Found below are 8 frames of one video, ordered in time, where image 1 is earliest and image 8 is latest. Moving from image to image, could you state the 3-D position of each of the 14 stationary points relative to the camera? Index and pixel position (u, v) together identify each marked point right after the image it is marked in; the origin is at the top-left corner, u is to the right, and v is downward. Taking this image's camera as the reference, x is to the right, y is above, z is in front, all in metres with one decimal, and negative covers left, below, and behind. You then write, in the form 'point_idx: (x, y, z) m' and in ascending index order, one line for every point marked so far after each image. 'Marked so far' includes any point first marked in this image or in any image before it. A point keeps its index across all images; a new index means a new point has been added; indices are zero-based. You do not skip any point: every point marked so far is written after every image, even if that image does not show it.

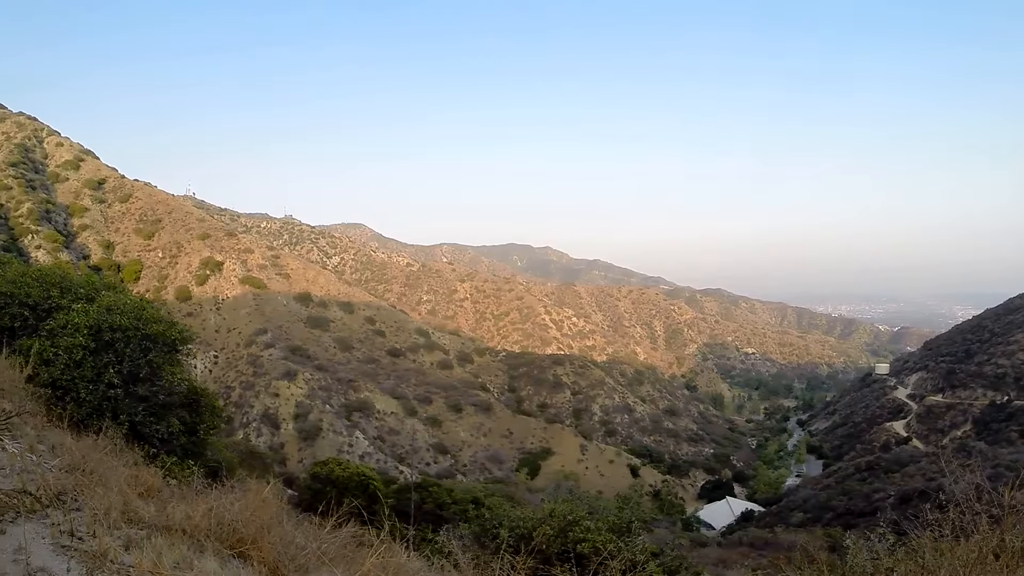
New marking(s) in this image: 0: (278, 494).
0: (-3.6, -3.2, +12.1) m
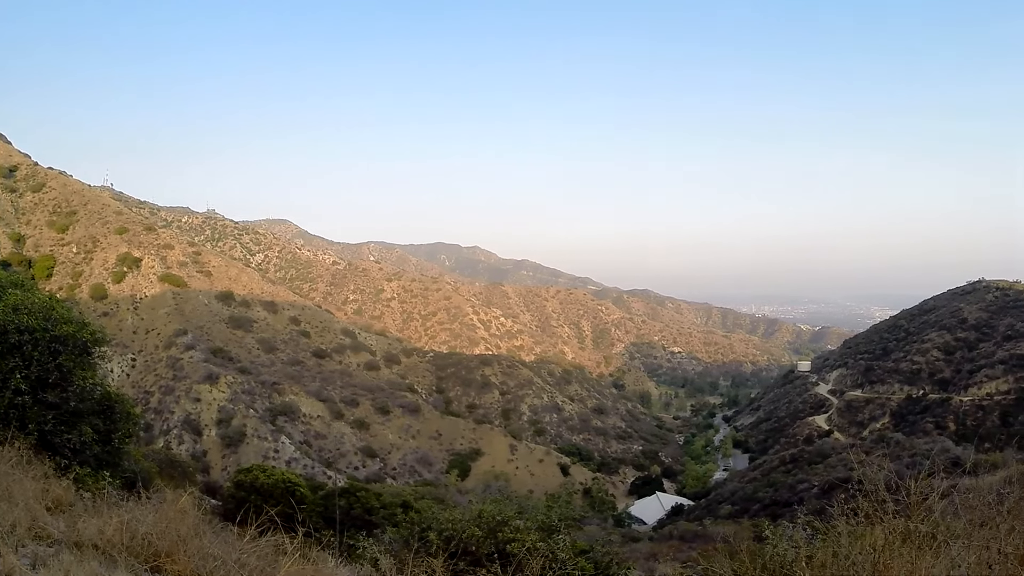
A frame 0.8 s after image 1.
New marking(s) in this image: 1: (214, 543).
0: (-4.6, -3.2, +11.6) m
1: (-3.4, -2.9, +9.2) m
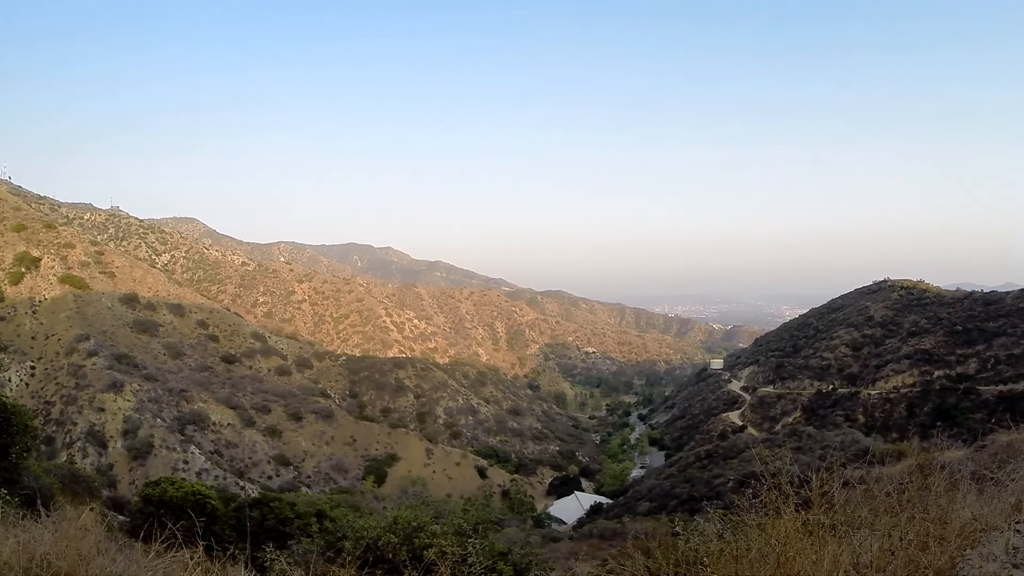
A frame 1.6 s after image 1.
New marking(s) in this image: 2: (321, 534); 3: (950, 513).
0: (-5.7, -3.3, +11.1) m
1: (-4.3, -3.0, +8.7) m
2: (-2.8, -3.6, +11.7) m
3: (+4.2, -2.2, +7.8) m
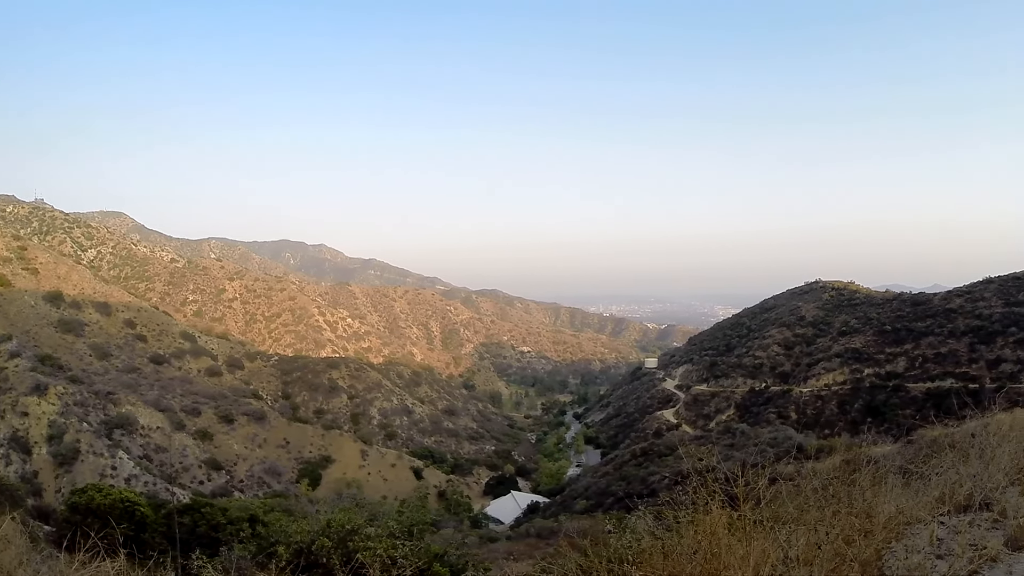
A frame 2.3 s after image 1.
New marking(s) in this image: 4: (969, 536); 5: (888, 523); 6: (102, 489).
0: (-6.6, -3.2, +10.6) m
1: (-5.1, -3.0, +8.4) m
2: (-3.7, -3.6, +11.4) m
3: (+3.5, -2.2, +7.9) m
4: (+4.4, -2.4, +7.7) m
5: (+3.5, -2.3, +7.7) m
6: (-6.6, -3.2, +12.9) m
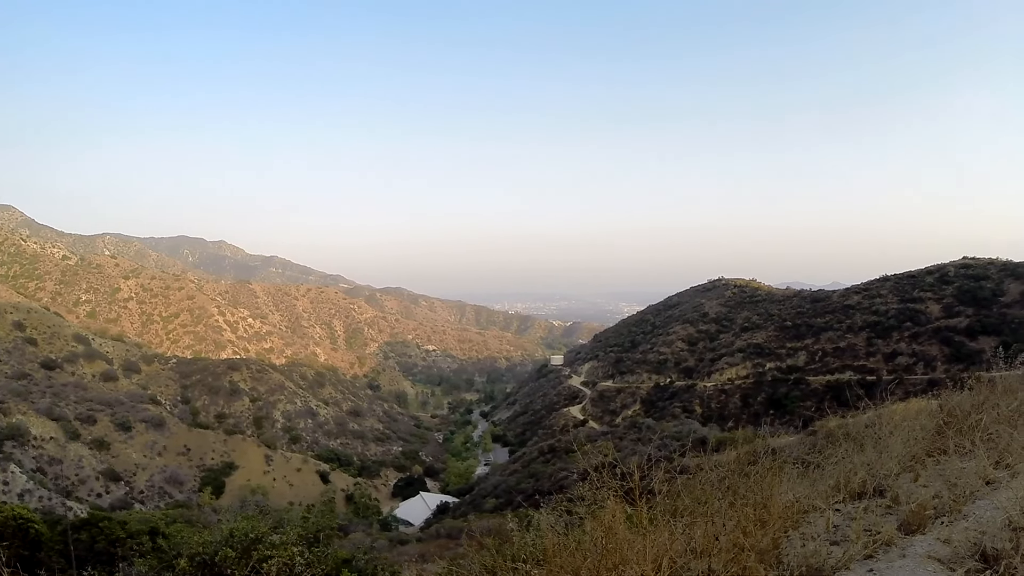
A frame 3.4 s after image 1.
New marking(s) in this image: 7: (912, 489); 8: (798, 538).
0: (-7.7, -3.3, +9.9) m
1: (-6.0, -3.0, +7.8) m
2: (-4.9, -3.6, +11.0) m
3: (+2.6, -2.1, +8.1) m
4: (+3.5, -2.4, +8.0) m
5: (+2.6, -2.2, +7.8) m
6: (-8.0, -3.3, +12.2) m
7: (+4.1, -2.1, +8.4) m
8: (+2.7, -2.4, +7.7) m
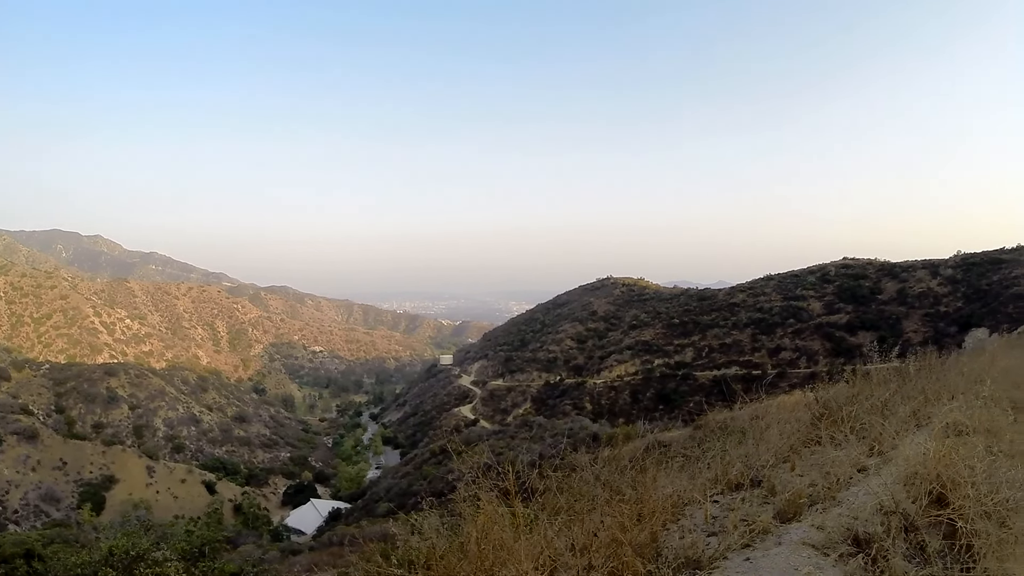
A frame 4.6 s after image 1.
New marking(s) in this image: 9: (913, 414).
0: (-9.0, -3.3, +9.1) m
1: (-7.1, -3.0, +7.1) m
2: (-6.3, -3.7, +10.3) m
3: (+1.4, -2.1, +8.2) m
4: (+2.3, -2.3, +8.1) m
5: (+1.5, -2.2, +7.9) m
6: (-9.4, -3.4, +11.3) m
7: (+2.9, -2.1, +8.6) m
8: (+1.6, -2.4, +7.8) m
9: (+4.5, -1.4, +9.1) m
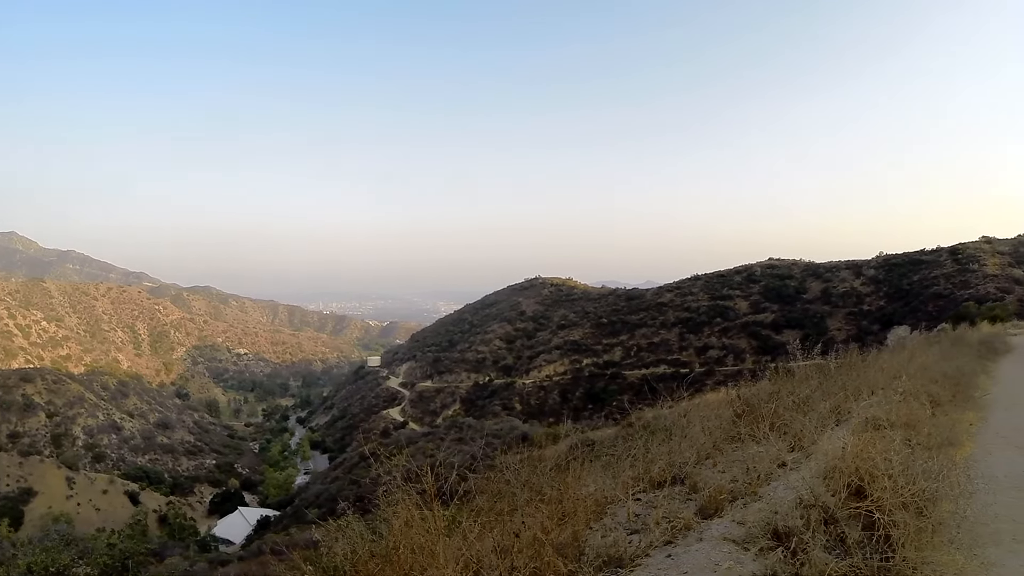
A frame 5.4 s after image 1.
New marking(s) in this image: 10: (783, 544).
0: (-9.8, -3.4, +8.5) m
1: (-7.8, -3.0, +6.7) m
2: (-7.1, -3.8, +9.9) m
3: (+0.7, -2.1, +8.2) m
4: (+1.6, -2.3, +8.2) m
5: (+0.7, -2.1, +7.9) m
6: (-10.3, -3.5, +10.8) m
7: (+2.2, -2.0, +8.7) m
8: (+0.9, -2.3, +7.8) m
9: (+3.7, -1.4, +9.3) m
10: (+2.4, -2.3, +7.2) m
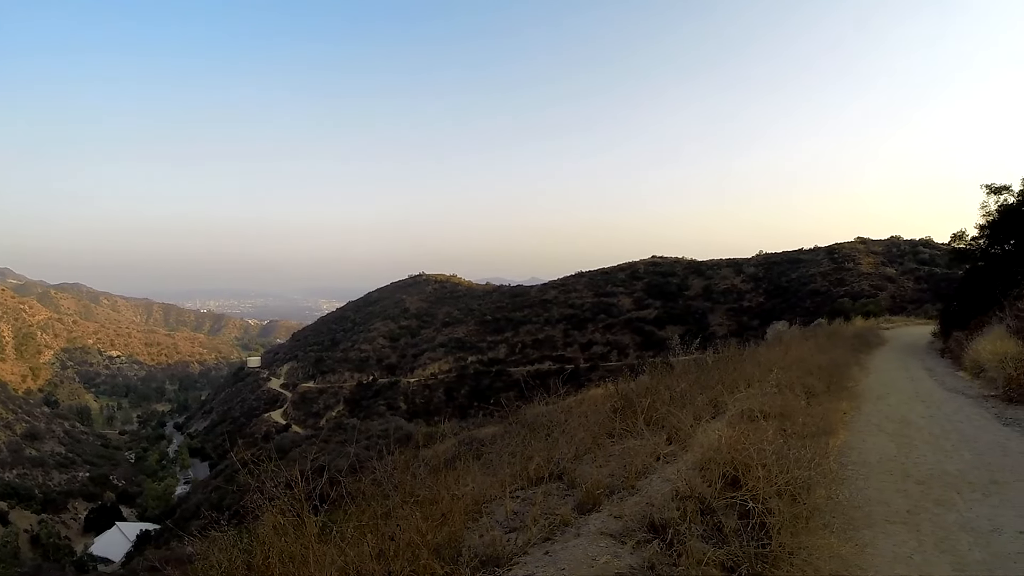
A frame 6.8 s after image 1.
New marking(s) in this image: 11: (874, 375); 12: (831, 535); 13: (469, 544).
0: (-10.9, -3.6, +7.6) m
1: (-8.8, -3.1, +6.0) m
2: (-8.4, -3.9, +9.2) m
3: (-0.5, -2.0, +8.2) m
4: (+0.4, -2.2, +8.2) m
5: (-0.5, -2.0, +7.9) m
6: (-11.6, -3.8, +9.8) m
7: (+0.9, -1.9, +8.8) m
8: (-0.3, -2.3, +7.8) m
9: (+2.4, -1.3, +9.6) m
10: (+1.3, -2.1, +7.3) m
11: (+6.0, -1.4, +13.1) m
12: (+3.0, -2.3, +7.6) m
13: (-0.4, -2.3, +7.5) m
